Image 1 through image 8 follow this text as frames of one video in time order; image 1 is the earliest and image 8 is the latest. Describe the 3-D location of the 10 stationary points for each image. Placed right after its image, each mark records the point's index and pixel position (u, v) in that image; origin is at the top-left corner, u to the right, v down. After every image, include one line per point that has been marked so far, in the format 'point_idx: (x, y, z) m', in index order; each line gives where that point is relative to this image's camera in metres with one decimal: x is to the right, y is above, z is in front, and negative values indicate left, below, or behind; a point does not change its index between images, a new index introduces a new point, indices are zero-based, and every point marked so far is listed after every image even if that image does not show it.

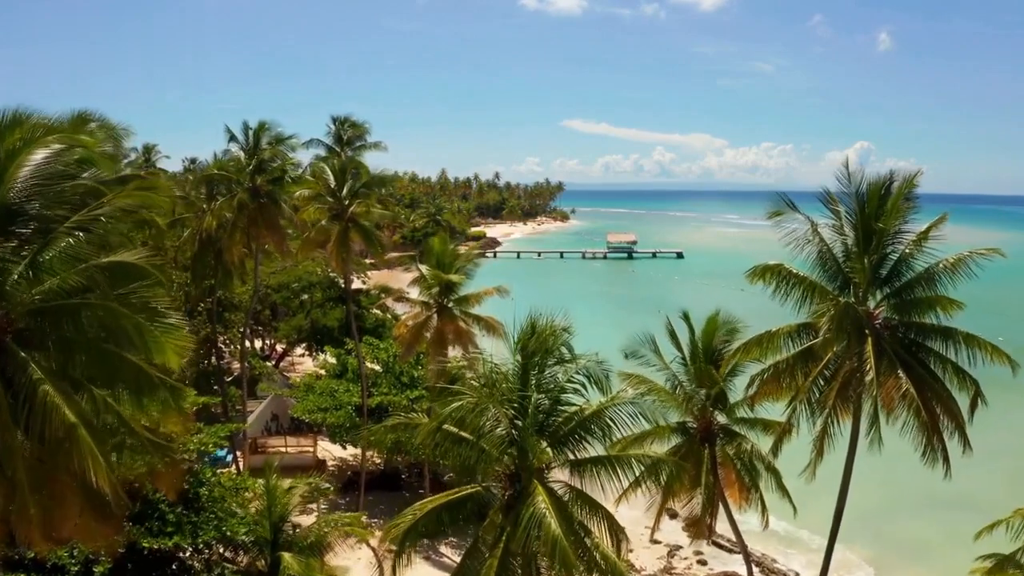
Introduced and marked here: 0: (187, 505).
0: (-5.6, -3.7, +12.0) m
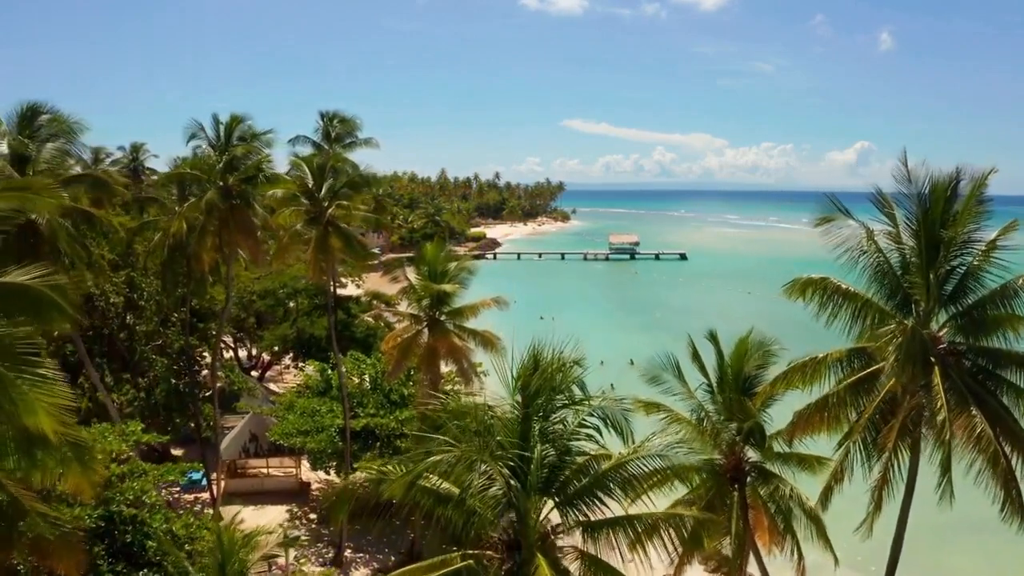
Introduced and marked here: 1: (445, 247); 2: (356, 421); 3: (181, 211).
0: (-5.6, -4.0, +10.2) m
1: (-1.6, +1.0, +16.4) m
2: (-3.9, -3.3, +17.5) m
3: (-8.1, +1.8, +17.0) m
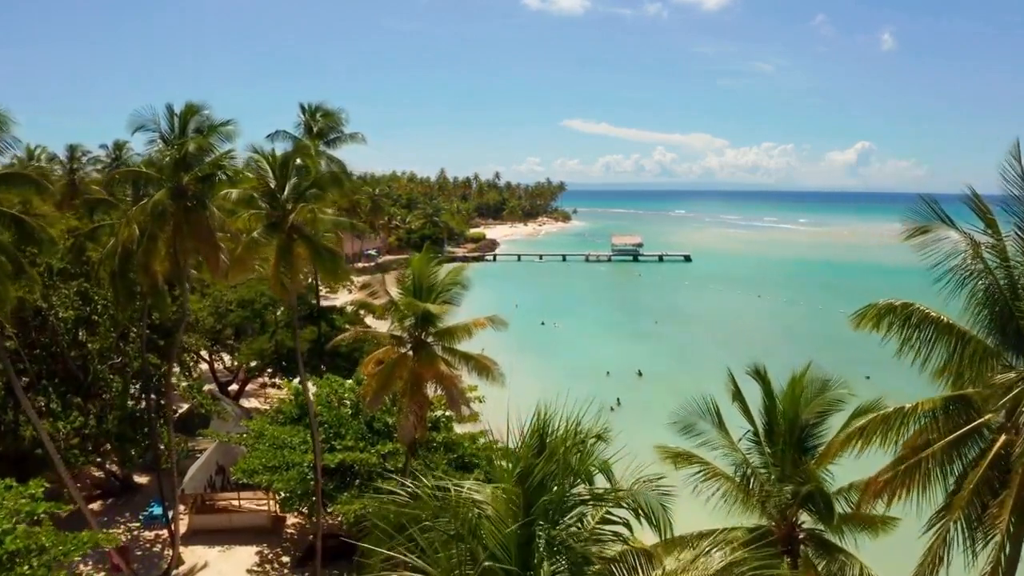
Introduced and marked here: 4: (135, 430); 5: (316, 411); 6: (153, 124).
0: (-5.6, -4.3, +7.9) m
1: (-1.7, +0.6, +14.1) m
2: (-3.9, -3.7, +15.2) m
3: (-8.1, +1.5, +14.7) m
4: (-9.9, -3.7, +18.3) m
5: (-4.8, -3.0, +16.8) m
6: (-7.6, +3.4, +14.7) m
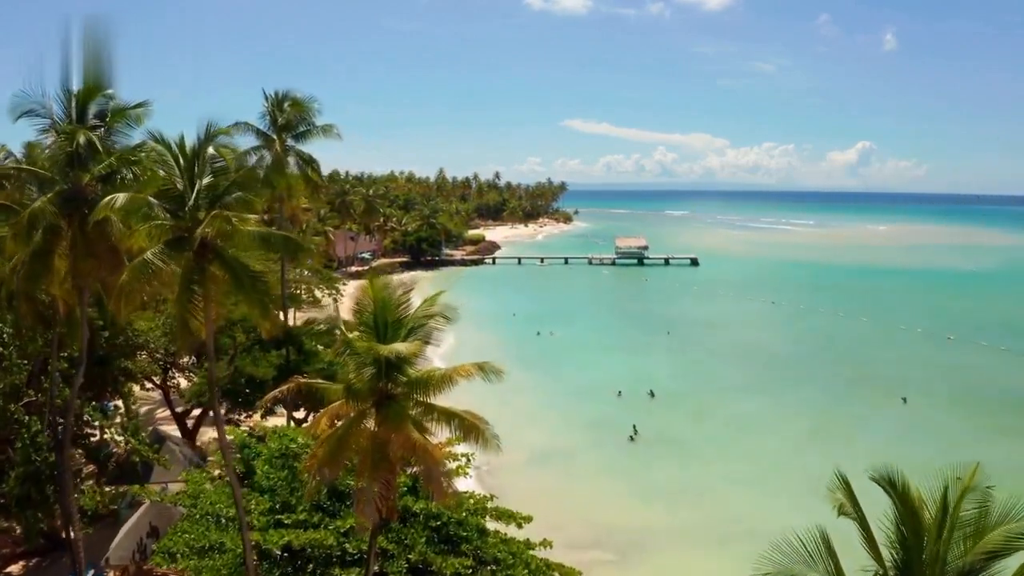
0: (-5.7, -4.8, +4.6) m
1: (-1.7, +0.1, +10.7) m
2: (-4.0, -4.2, +11.9) m
3: (-8.1, +1.0, +11.4) m
4: (-9.9, -4.2, +15.0) m
5: (-4.8, -3.5, +13.4) m
6: (-7.6, +2.9, +11.3) m
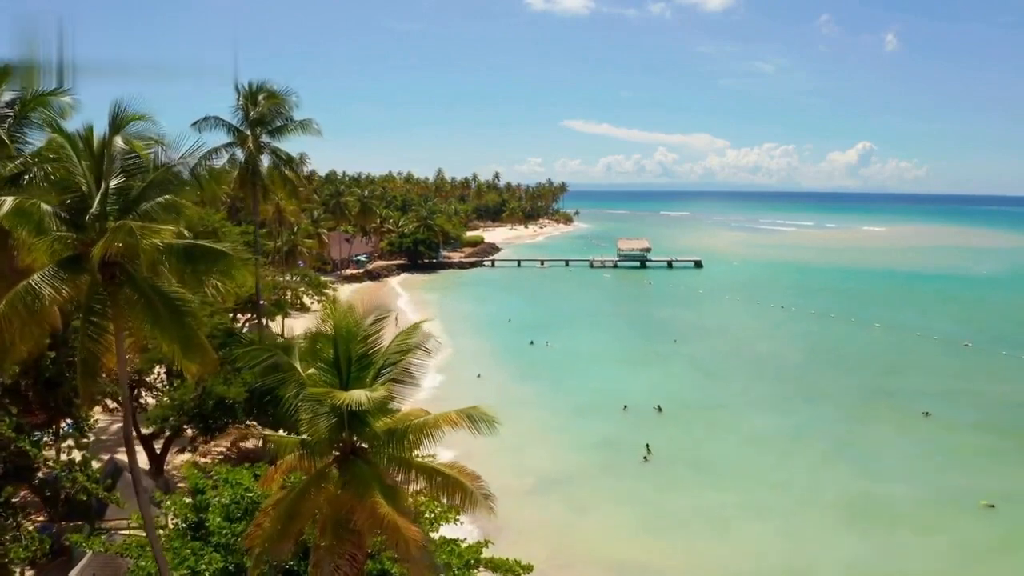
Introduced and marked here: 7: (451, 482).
0: (-5.7, -5.2, +2.6) m
1: (-1.8, -0.2, +8.8) m
2: (-4.0, -4.5, +9.9) m
3: (-8.2, +0.7, +9.4) m
4: (-10.0, -4.6, +13.0) m
5: (-4.9, -3.8, +11.5) m
6: (-7.7, +2.6, +9.4) m
7: (-0.8, -2.3, +8.3) m
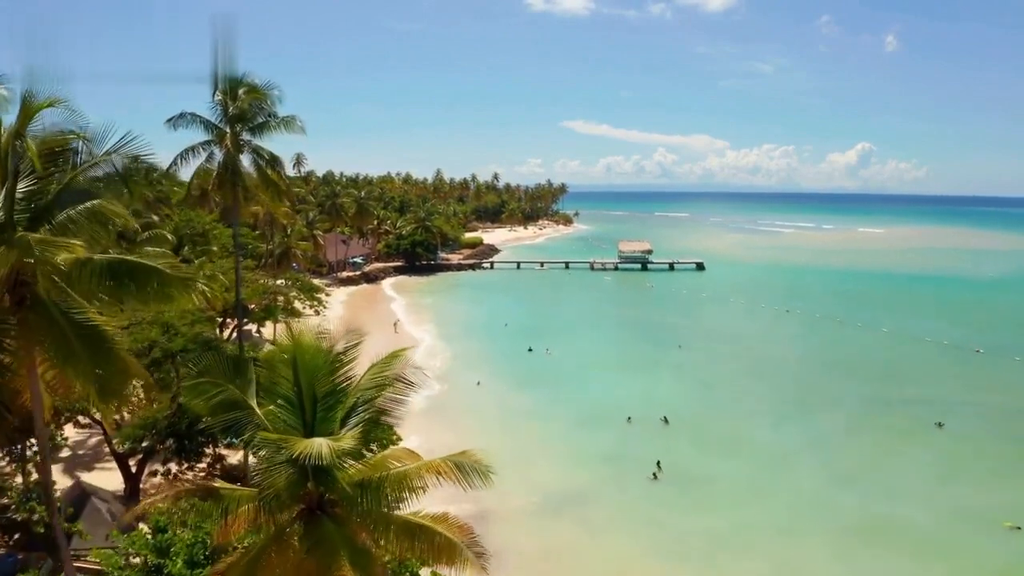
0: (-5.7, -5.4, +1.3) m
1: (-1.8, -0.4, +7.5) m
2: (-4.1, -4.7, +8.6) m
3: (-8.2, +0.5, +8.1) m
4: (-10.0, -4.8, +11.7) m
5: (-4.9, -4.1, +10.2) m
6: (-7.7, +2.4, +8.1) m
7: (-0.8, -2.5, +7.0) m
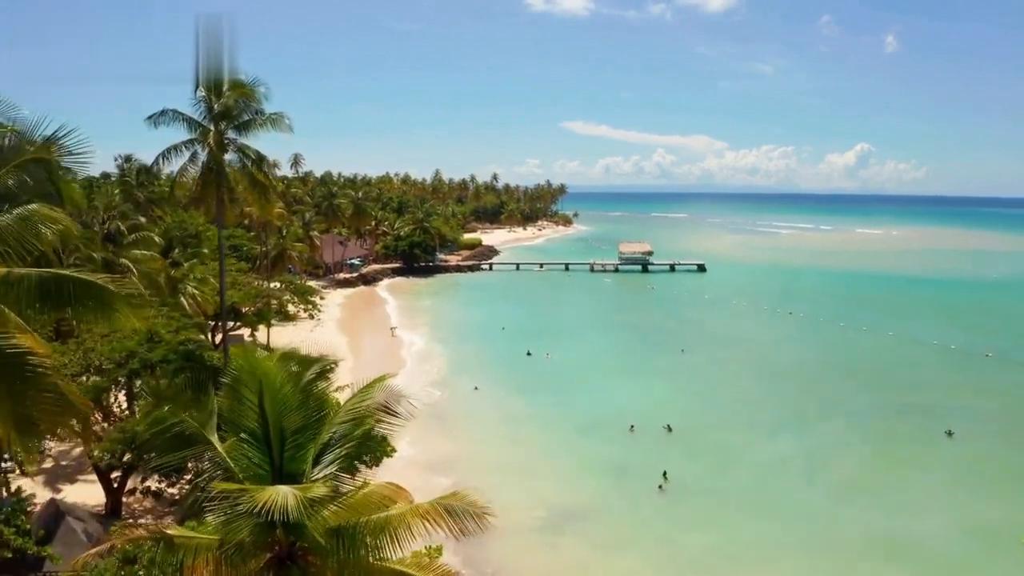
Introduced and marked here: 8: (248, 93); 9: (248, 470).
0: (-5.7, -5.5, +0.4) m
1: (-1.8, -0.6, +6.6) m
2: (-4.1, -4.9, +7.7) m
3: (-8.2, +0.3, +7.2) m
4: (-10.0, -4.9, +10.8) m
5: (-4.9, -4.2, +9.3) m
6: (-7.7, +2.2, +7.2) m
7: (-0.8, -2.6, +6.2) m
8: (-6.4, +4.7, +16.9) m
9: (-2.2, -1.4, +5.9) m
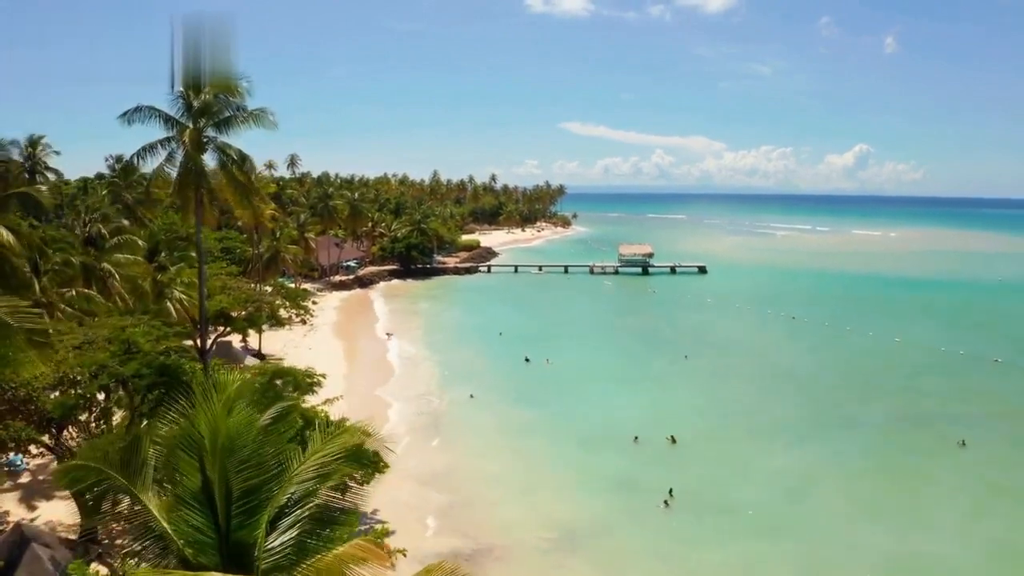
0: (-5.7, -5.7, -0.6) m
1: (-1.8, -0.8, +5.6) m
2: (-4.1, -5.1, +6.6) m
3: (-8.2, +0.1, +6.2) m
4: (-10.0, -5.1, +9.7) m
5: (-5.0, -4.4, +8.2) m
6: (-7.7, +2.0, +6.1) m
7: (-0.8, -2.8, +5.1) m
8: (-6.4, +4.5, +15.9) m
9: (-2.2, -1.6, +4.9) m
